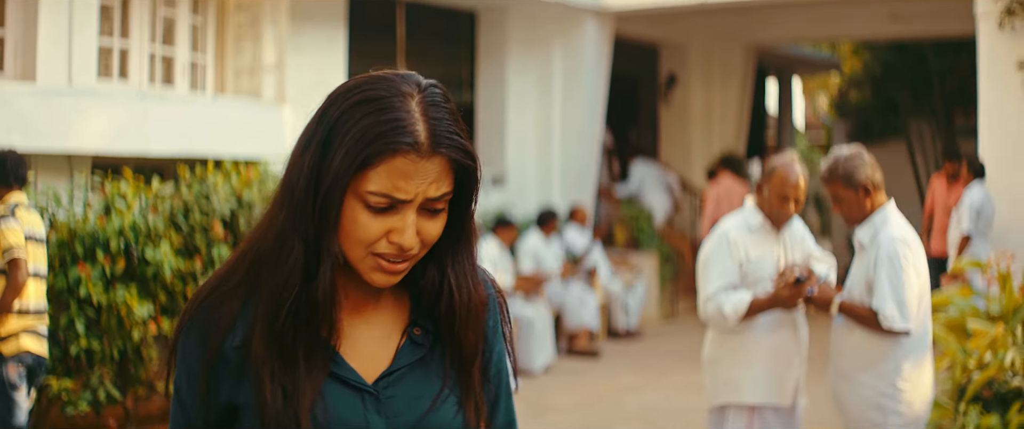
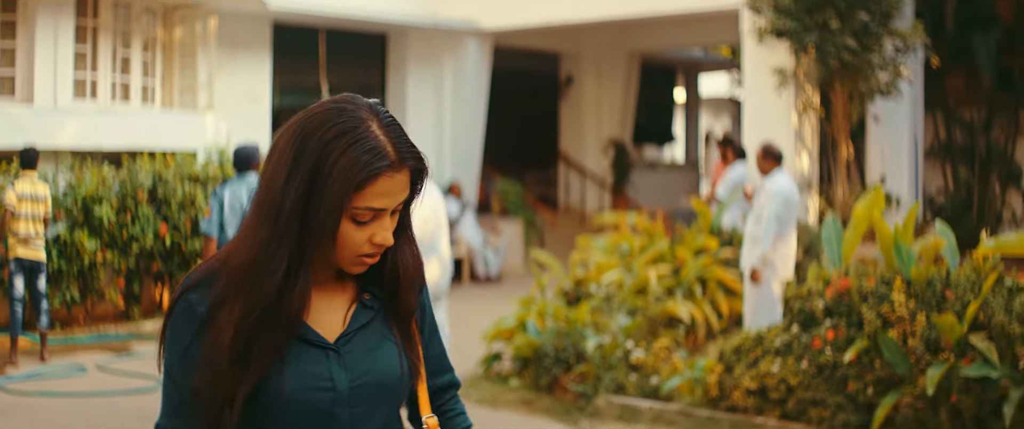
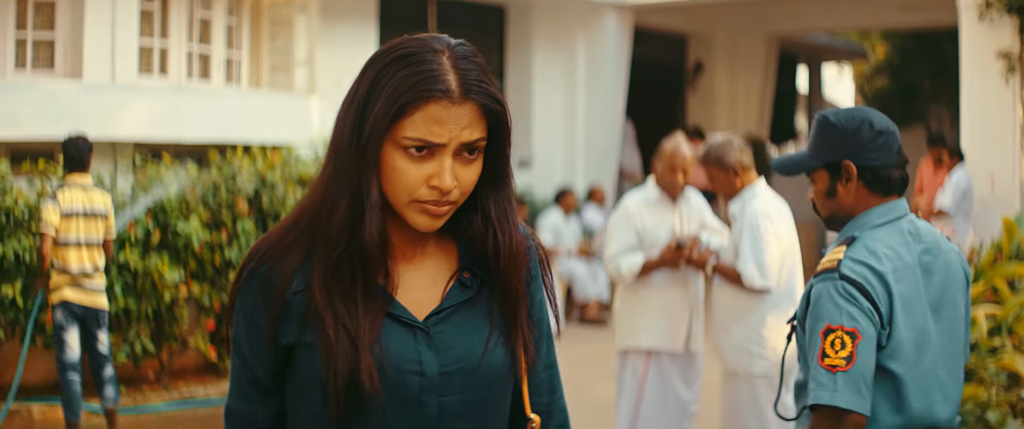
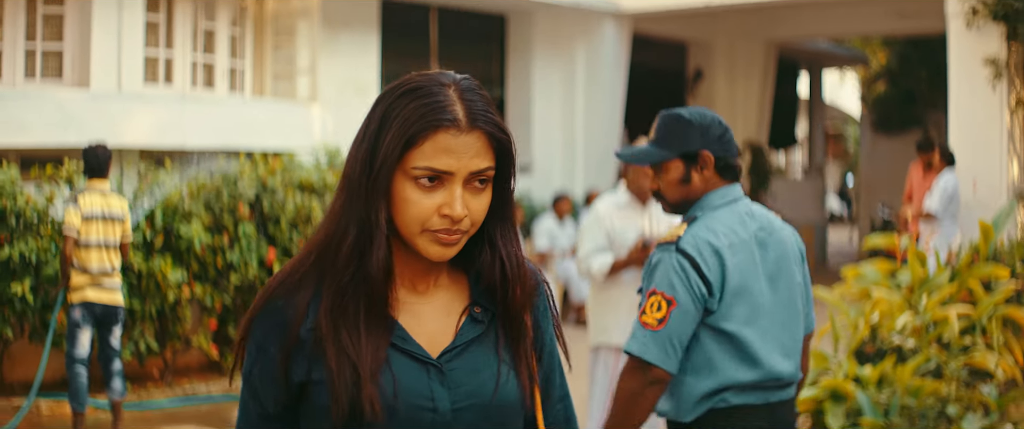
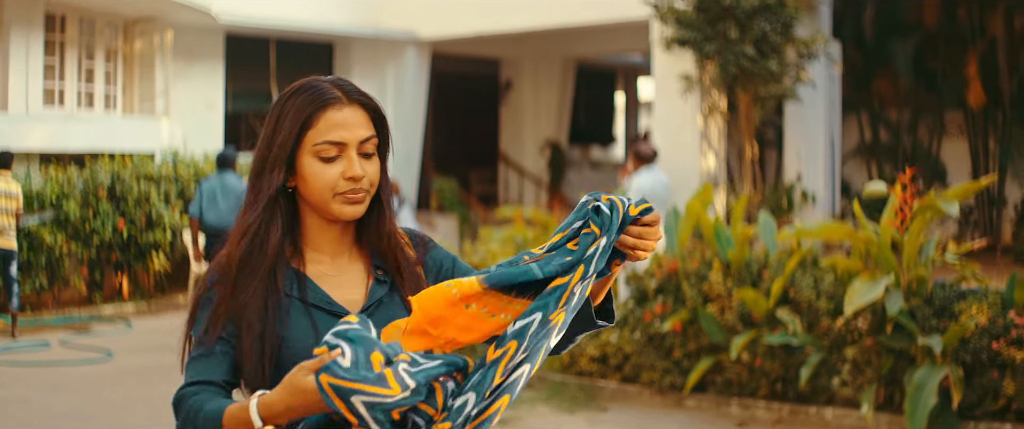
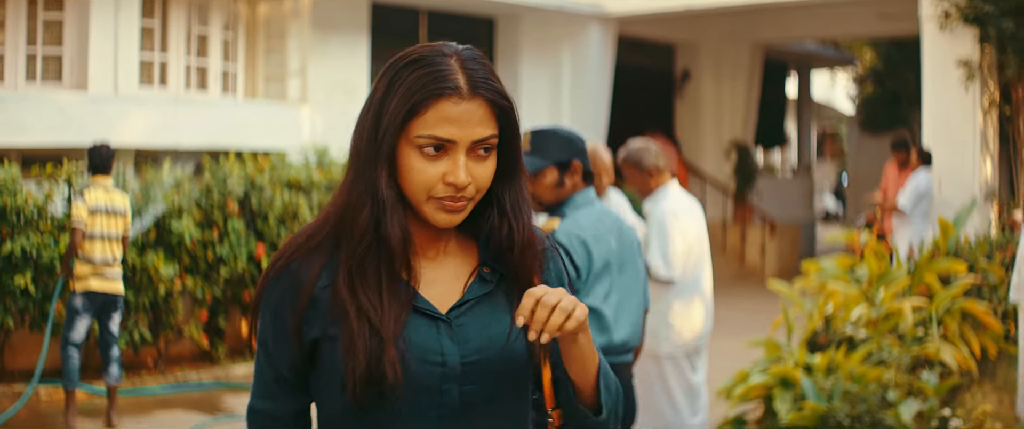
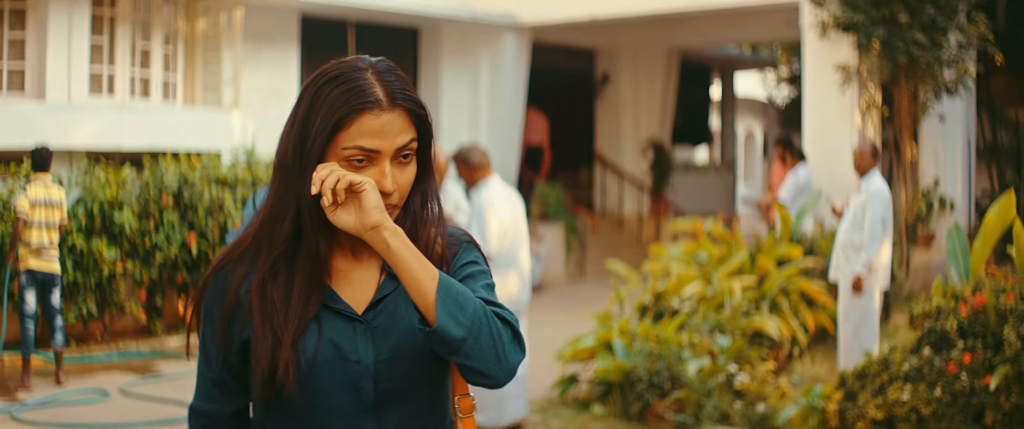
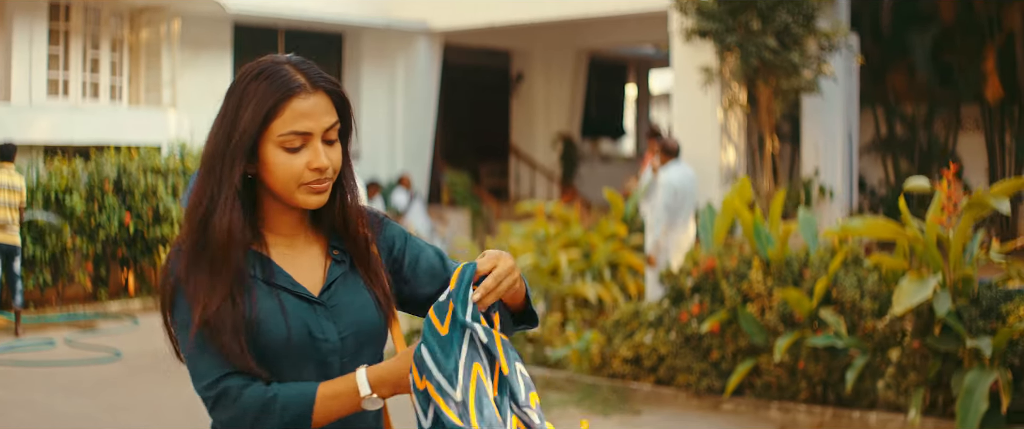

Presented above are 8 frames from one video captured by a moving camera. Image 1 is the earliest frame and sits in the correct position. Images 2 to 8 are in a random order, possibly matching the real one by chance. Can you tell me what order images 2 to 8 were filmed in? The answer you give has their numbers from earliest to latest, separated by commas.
3, 4, 6, 7, 2, 8, 5
